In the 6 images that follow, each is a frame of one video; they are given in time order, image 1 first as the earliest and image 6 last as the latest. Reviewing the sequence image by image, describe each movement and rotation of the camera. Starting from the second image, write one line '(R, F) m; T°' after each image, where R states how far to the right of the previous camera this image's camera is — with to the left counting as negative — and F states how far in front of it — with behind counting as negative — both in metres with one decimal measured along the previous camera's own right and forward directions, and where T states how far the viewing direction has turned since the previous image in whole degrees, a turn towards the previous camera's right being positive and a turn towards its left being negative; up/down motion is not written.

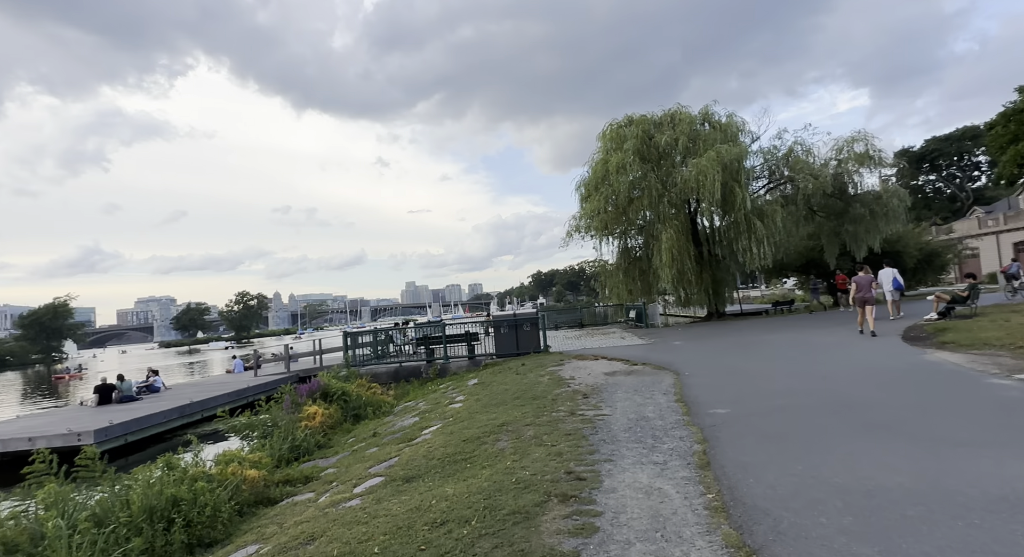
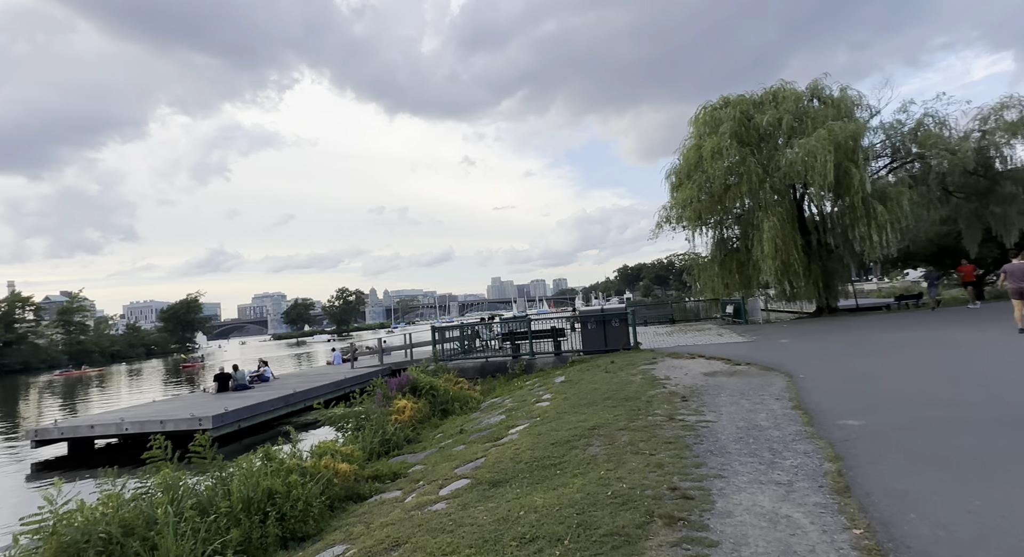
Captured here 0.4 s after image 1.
(-0.1, +0.4) m; -10°
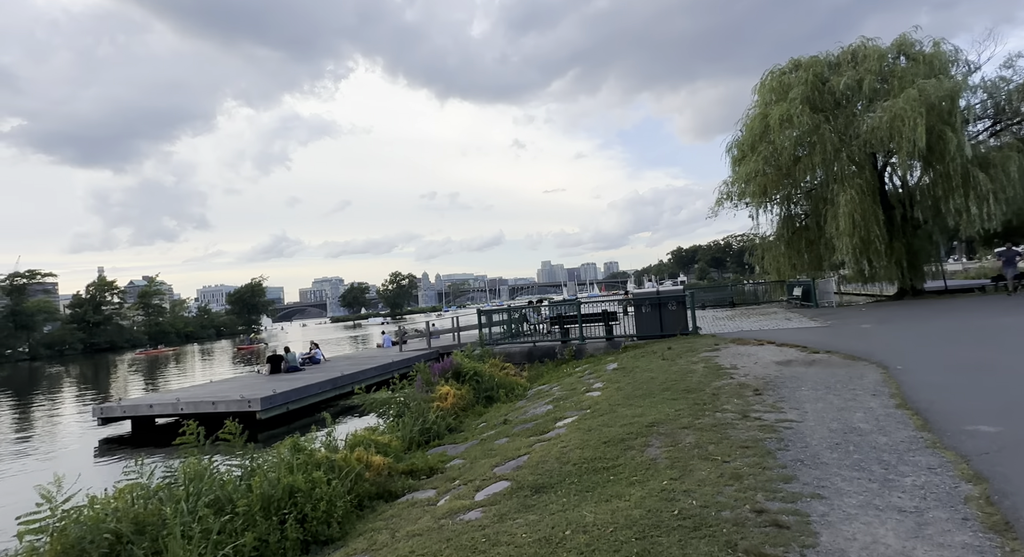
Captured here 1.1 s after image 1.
(0.0, +0.7) m; -6°
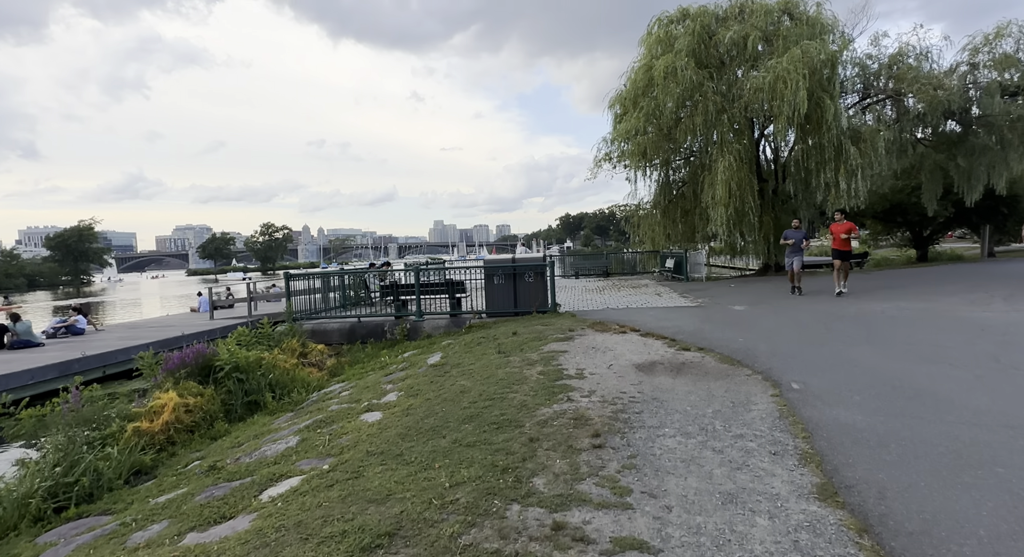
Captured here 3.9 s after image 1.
(+1.8, +2.9) m; +13°
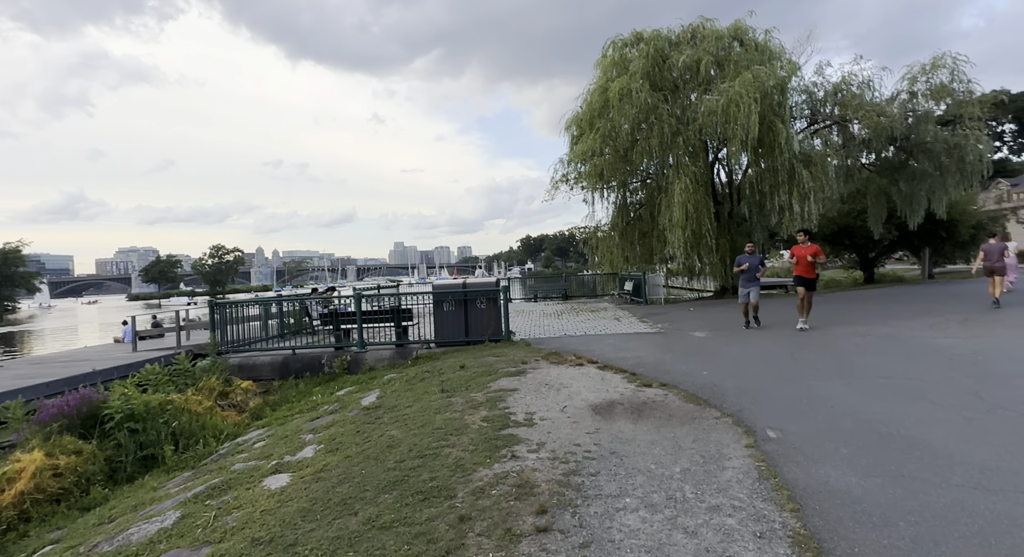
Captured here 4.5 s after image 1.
(+0.3, +0.7) m; +5°
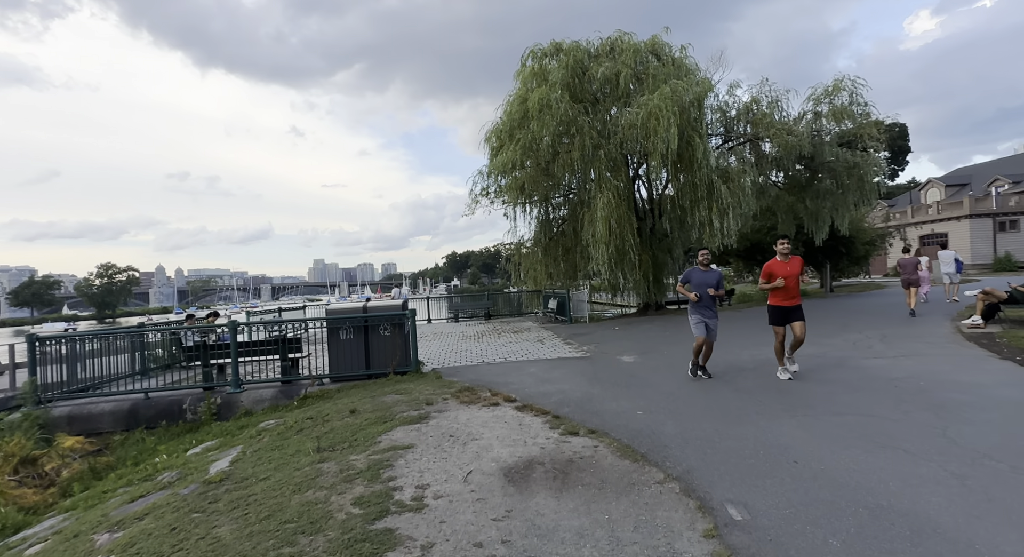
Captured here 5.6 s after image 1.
(+0.4, +1.2) m; +9°
